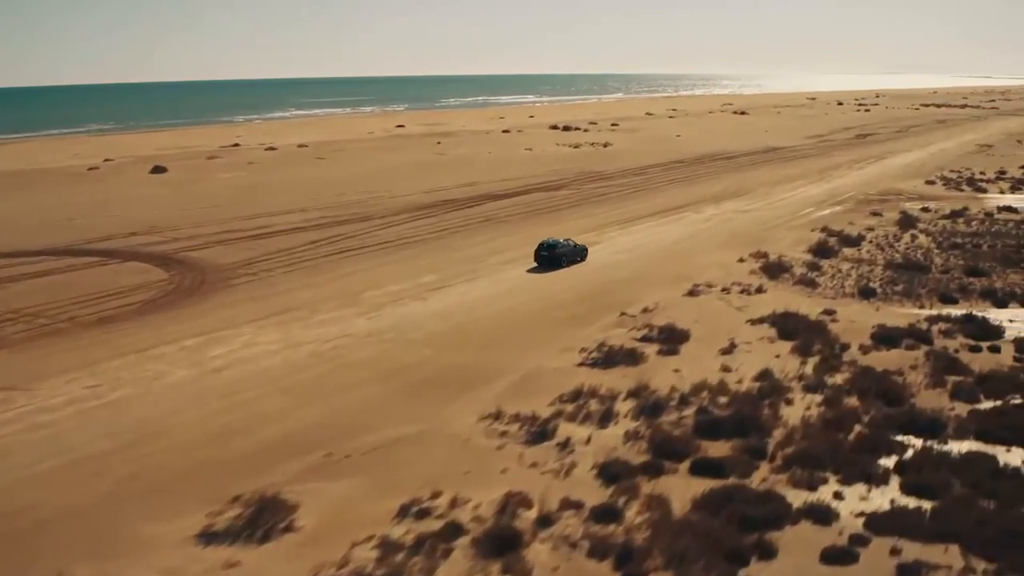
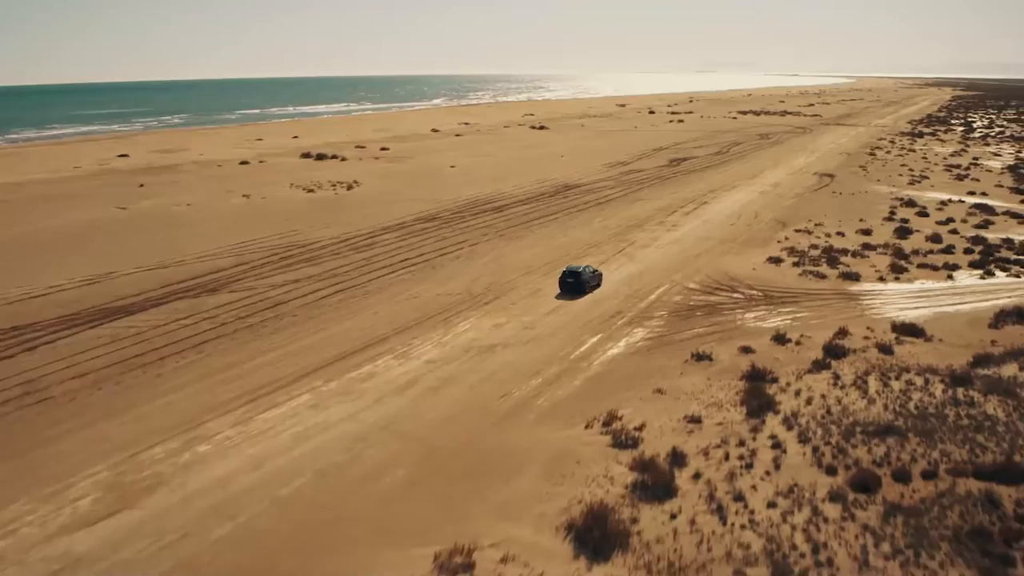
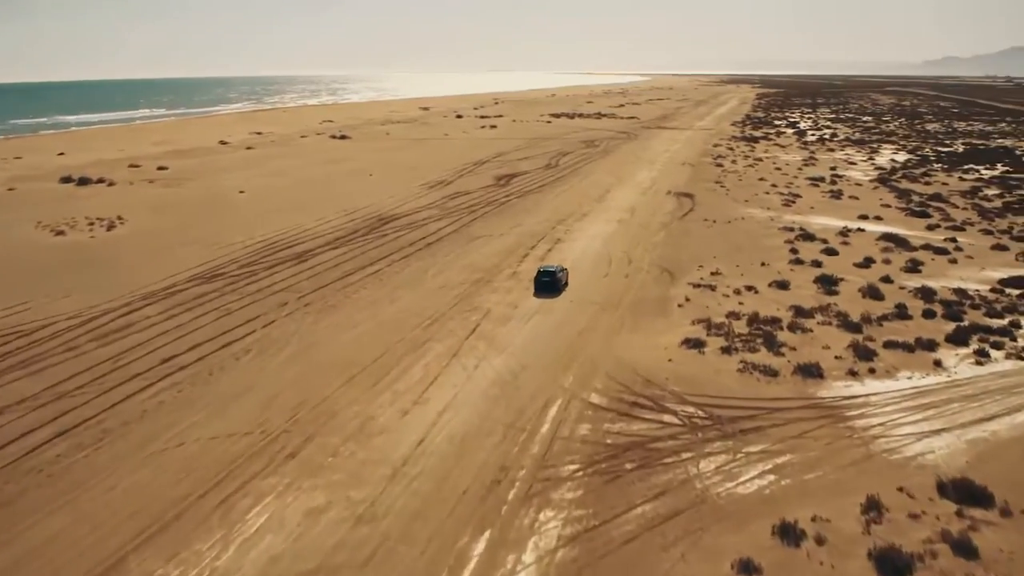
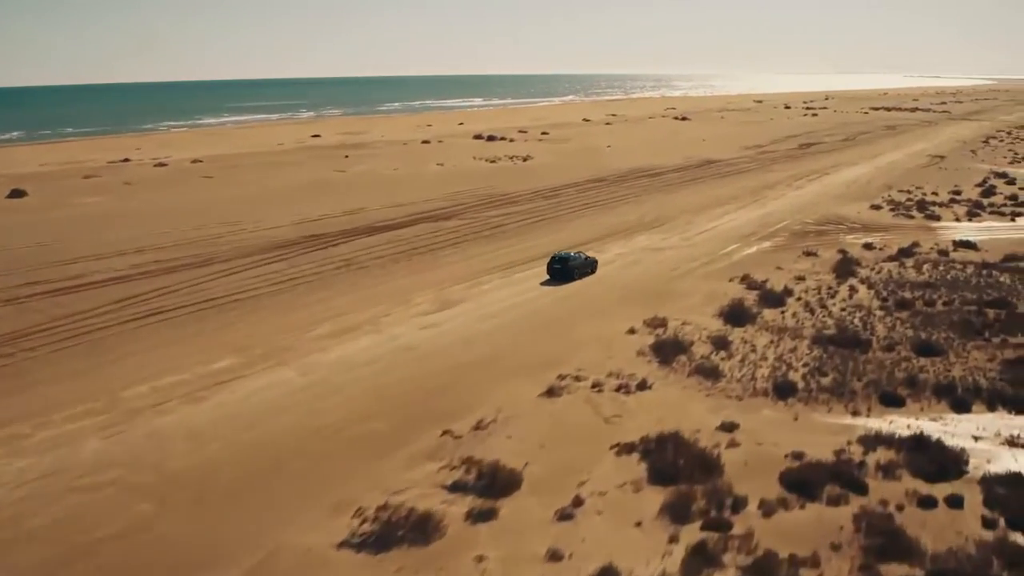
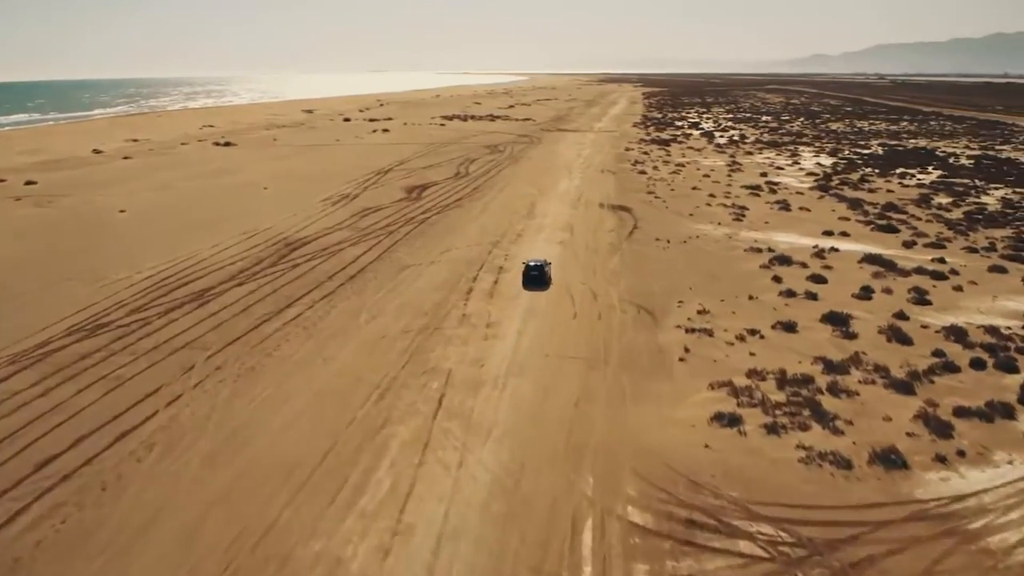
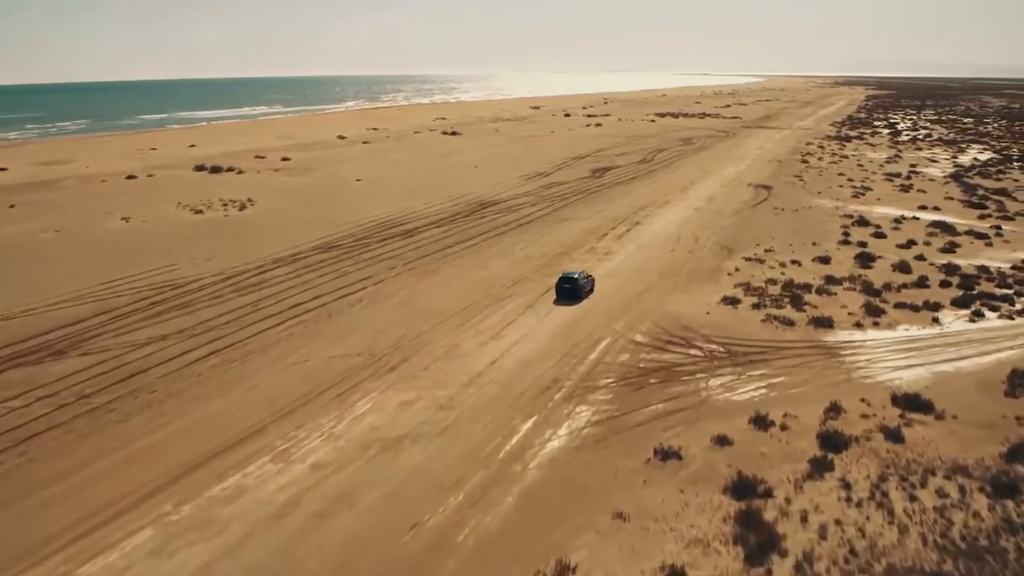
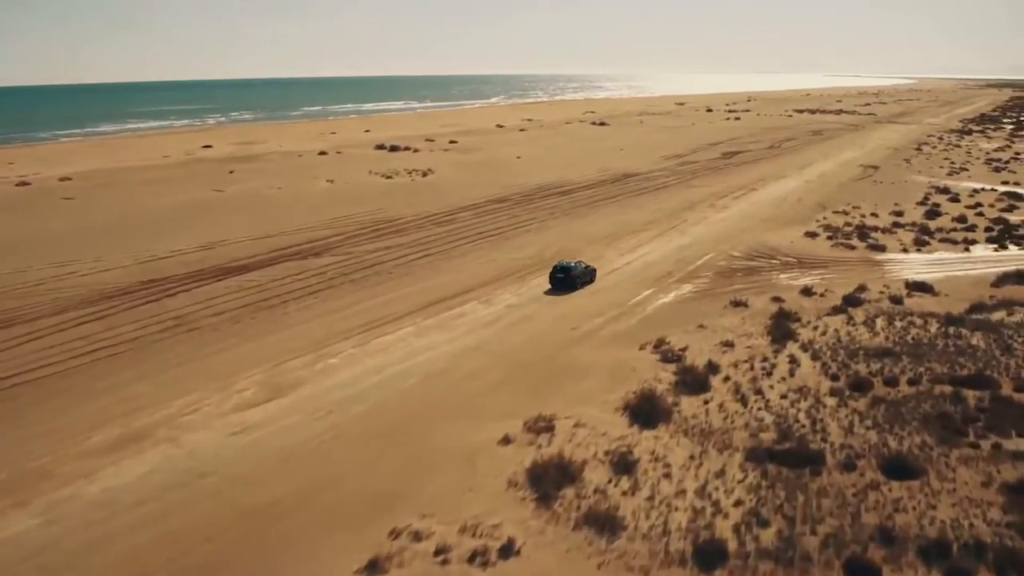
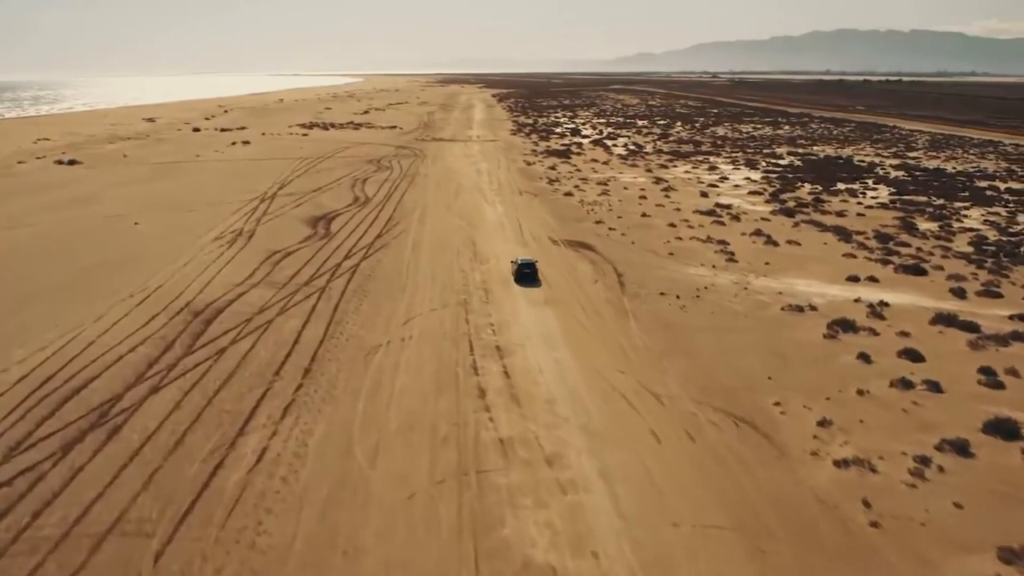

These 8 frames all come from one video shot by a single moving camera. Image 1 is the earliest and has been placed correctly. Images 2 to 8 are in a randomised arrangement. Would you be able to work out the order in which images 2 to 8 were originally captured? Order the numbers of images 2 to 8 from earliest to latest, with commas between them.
4, 7, 2, 6, 3, 5, 8
